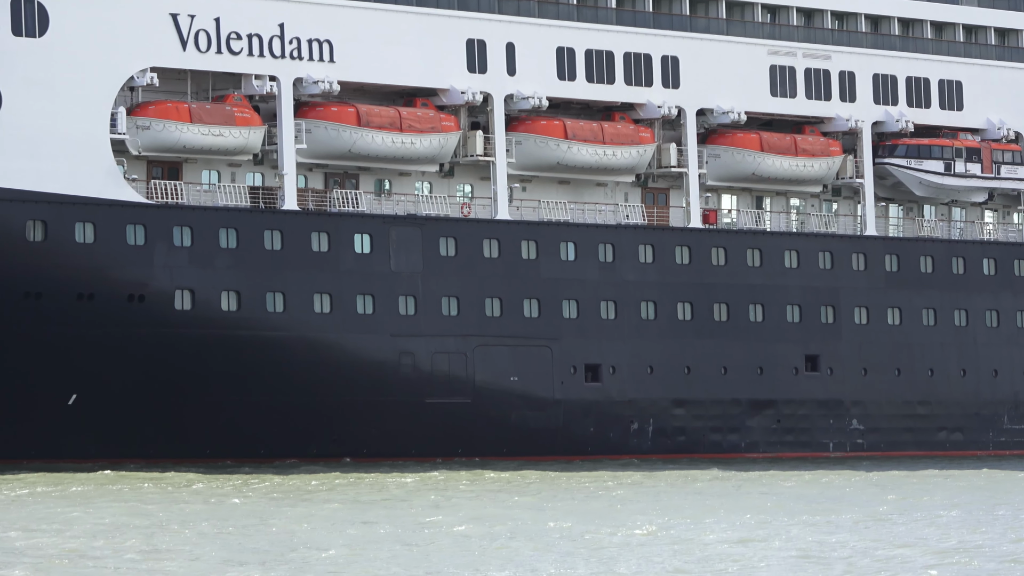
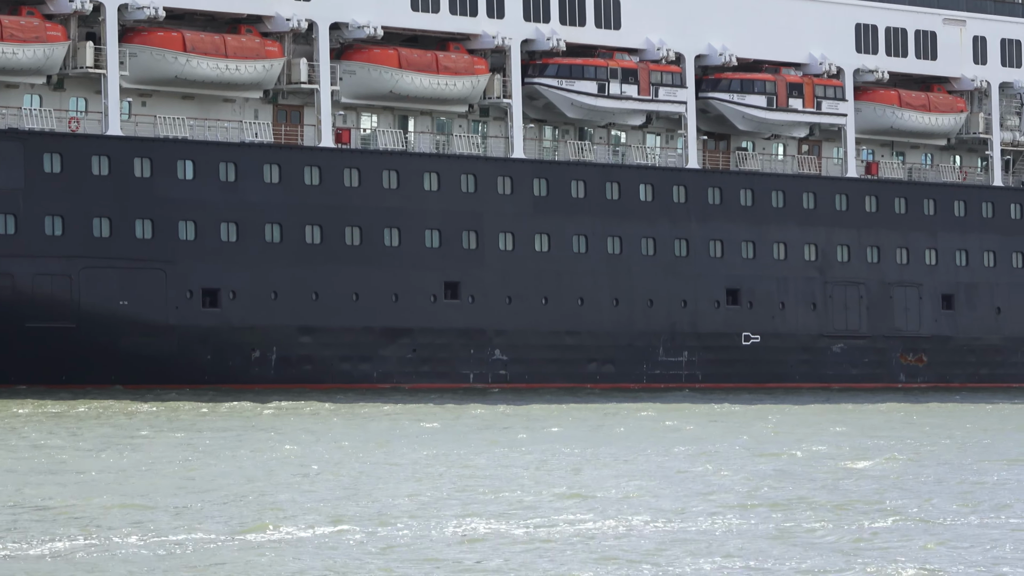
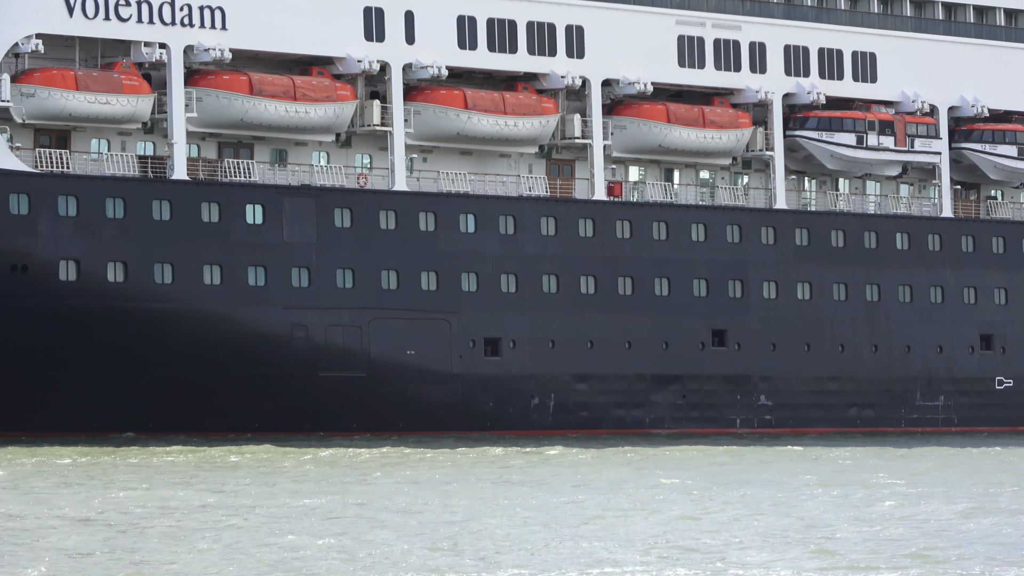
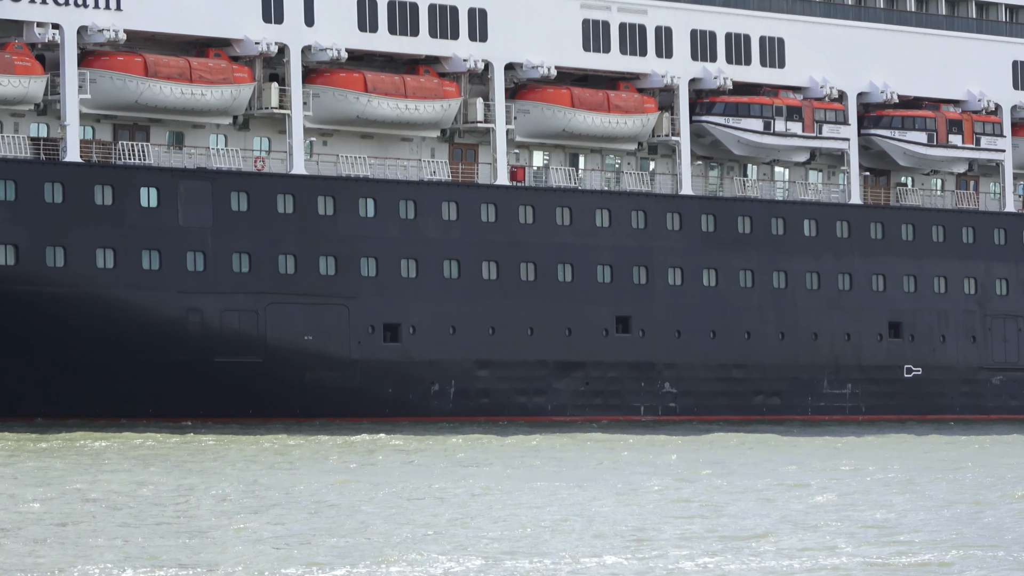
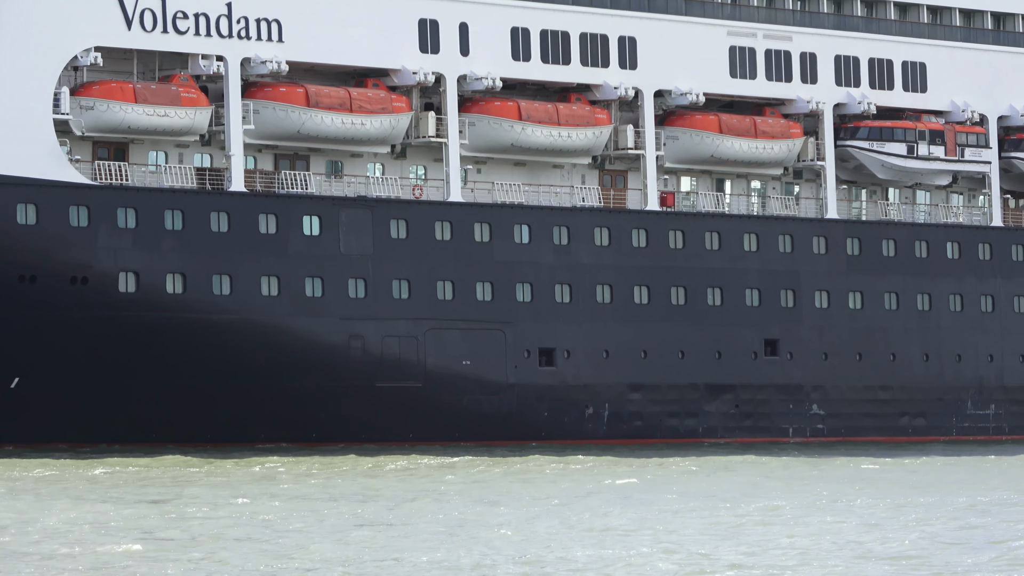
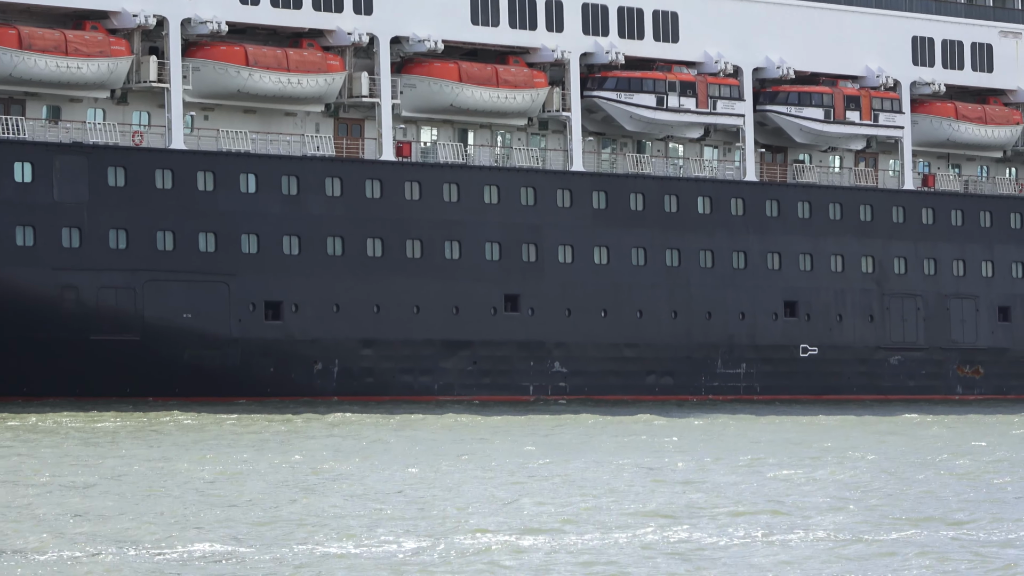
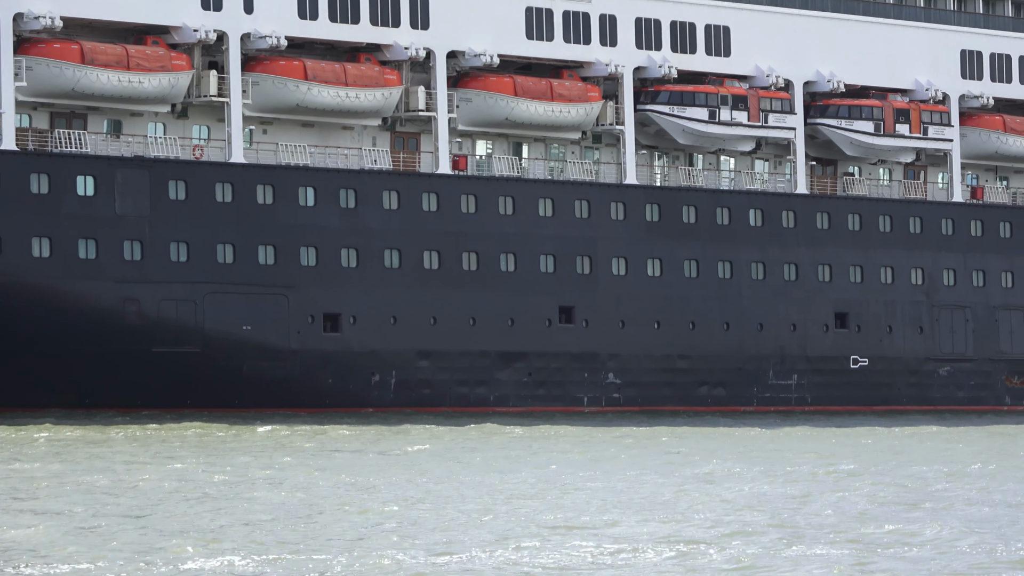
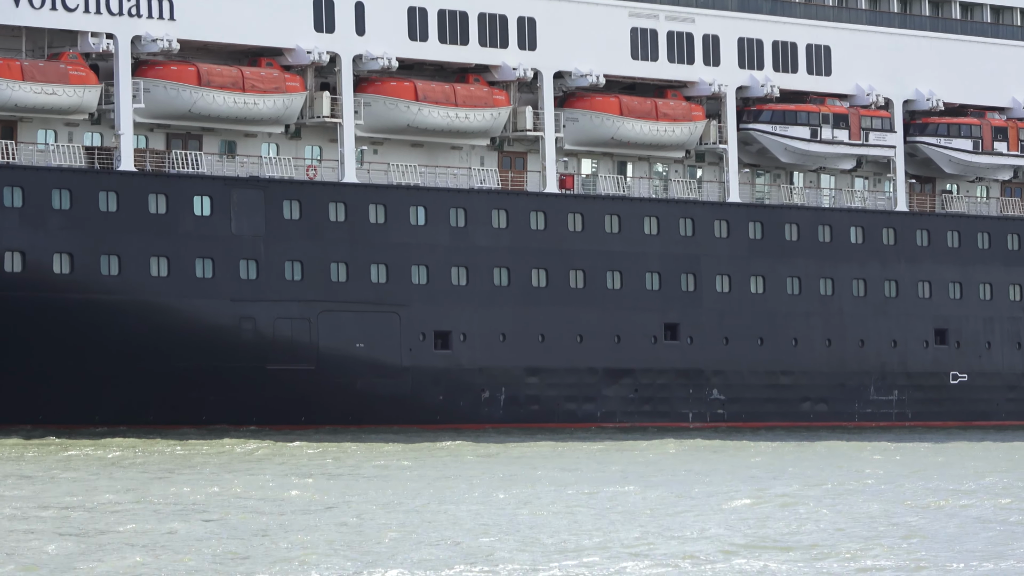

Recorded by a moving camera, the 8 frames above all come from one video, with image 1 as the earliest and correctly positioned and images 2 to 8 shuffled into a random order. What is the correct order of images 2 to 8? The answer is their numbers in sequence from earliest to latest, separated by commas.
5, 3, 8, 4, 7, 6, 2
